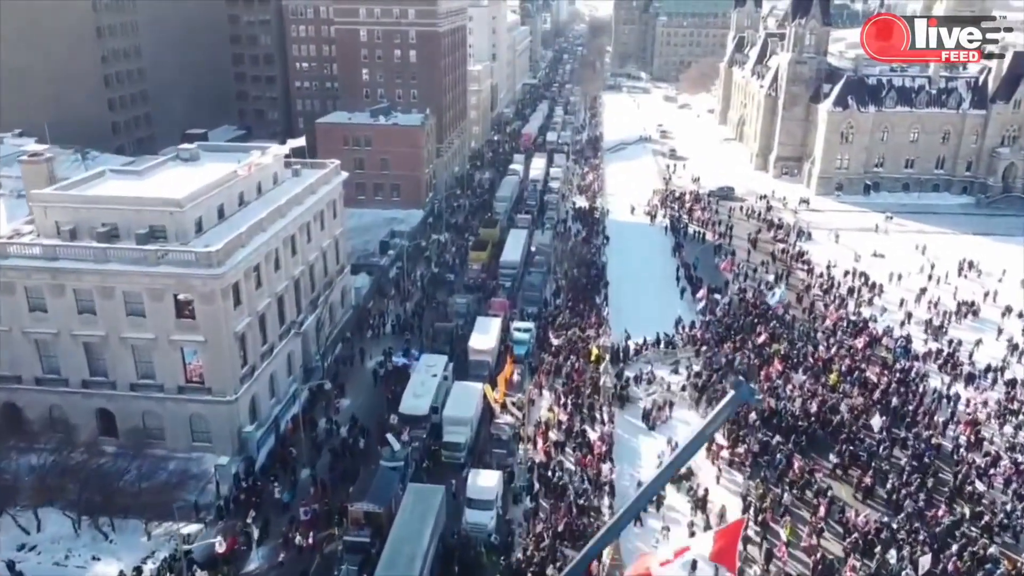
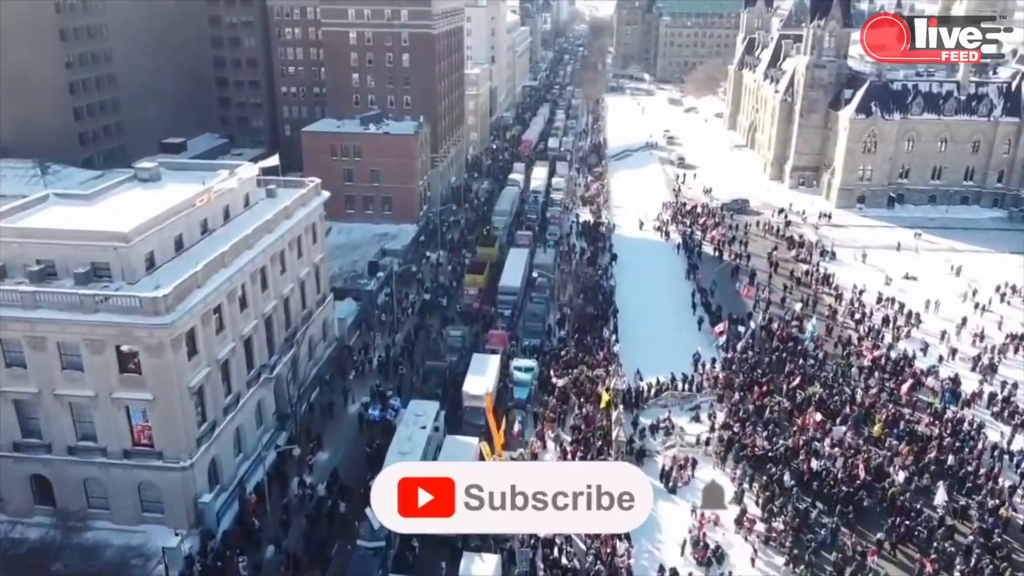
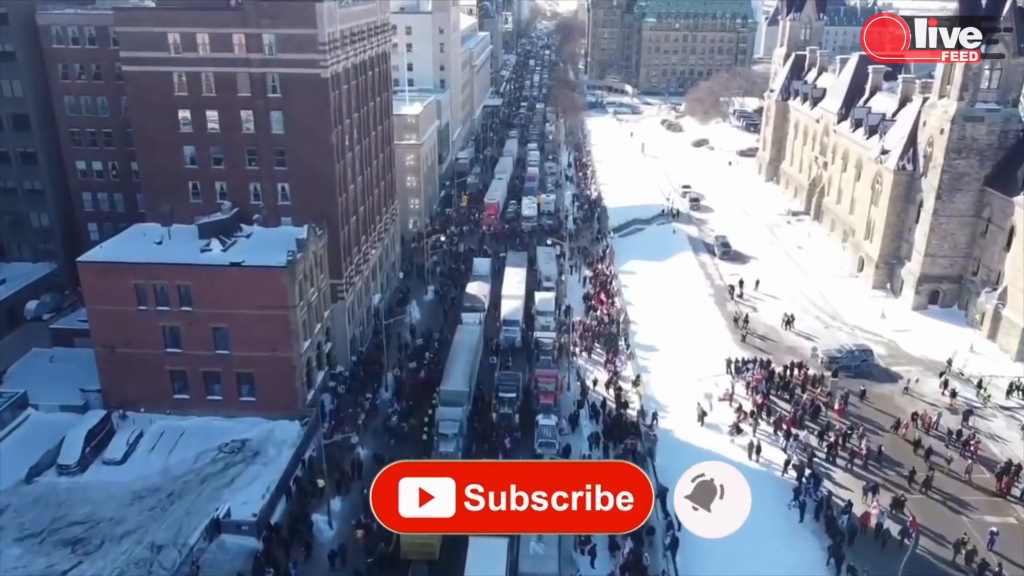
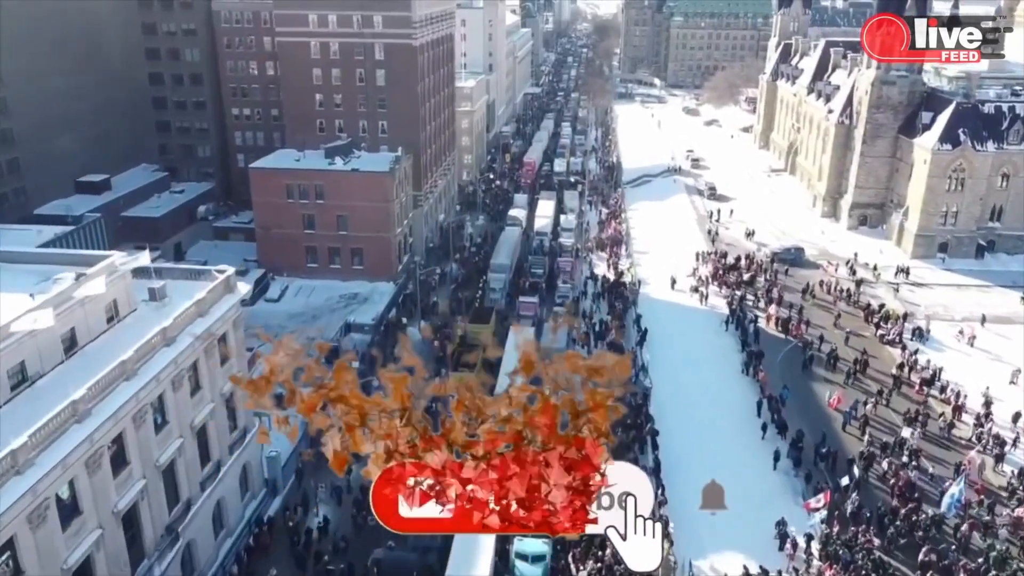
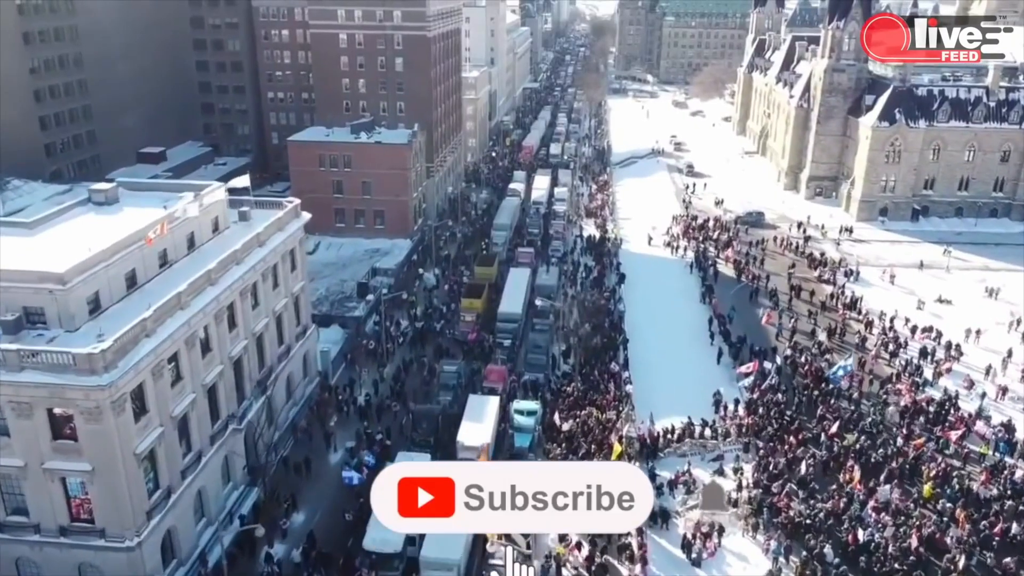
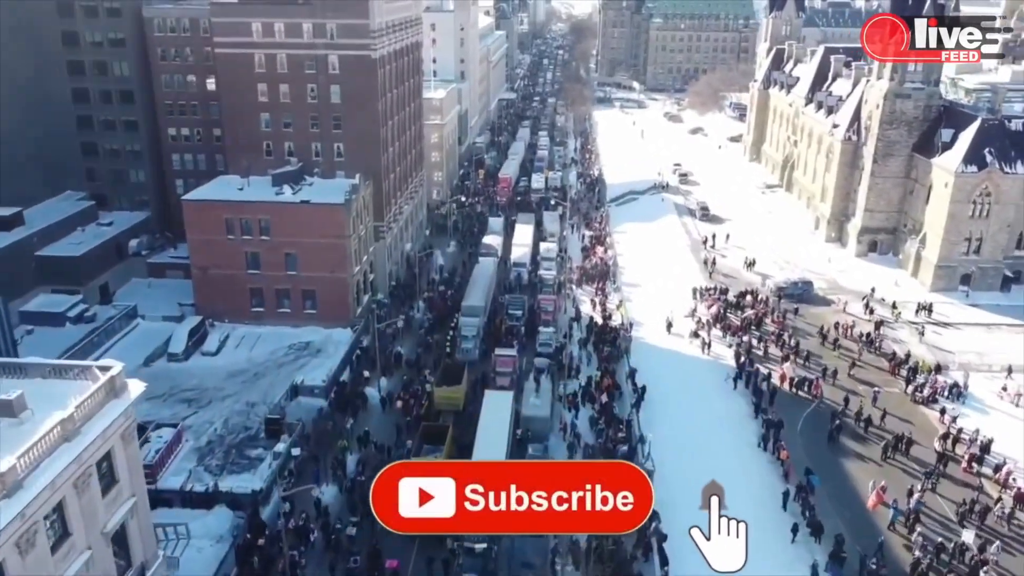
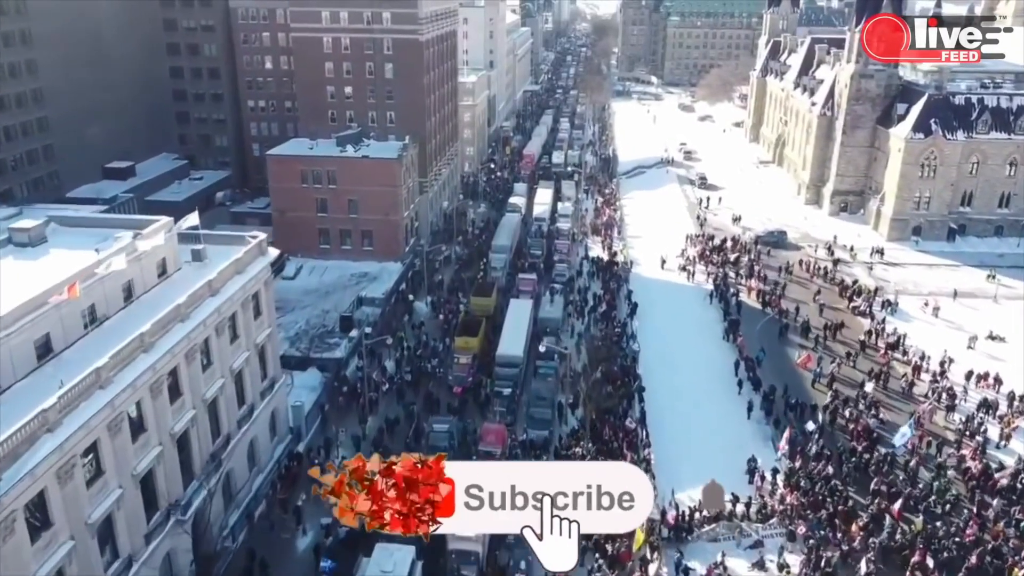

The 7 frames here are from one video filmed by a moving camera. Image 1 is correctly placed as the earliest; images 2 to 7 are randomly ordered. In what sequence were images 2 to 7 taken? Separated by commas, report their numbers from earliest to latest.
2, 5, 7, 4, 6, 3
